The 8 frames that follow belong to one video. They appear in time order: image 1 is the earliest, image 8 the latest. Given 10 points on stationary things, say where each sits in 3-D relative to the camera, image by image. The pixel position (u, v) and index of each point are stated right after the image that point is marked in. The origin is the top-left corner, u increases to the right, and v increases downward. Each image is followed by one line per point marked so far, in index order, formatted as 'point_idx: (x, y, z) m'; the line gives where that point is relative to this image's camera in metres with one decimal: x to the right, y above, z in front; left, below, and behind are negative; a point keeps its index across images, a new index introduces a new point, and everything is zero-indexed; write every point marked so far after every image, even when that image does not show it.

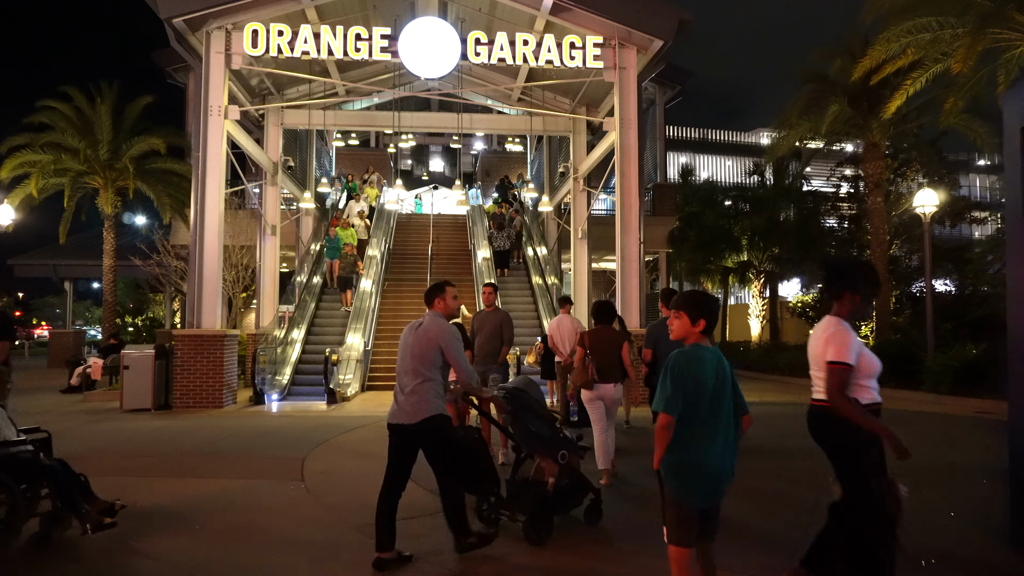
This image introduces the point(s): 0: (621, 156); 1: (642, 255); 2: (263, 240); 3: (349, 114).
0: (+2.0, +2.5, +13.1) m
1: (+2.4, +0.6, +12.9) m
2: (-5.9, +1.1, +16.4) m
3: (-4.0, +4.3, +17.0) m
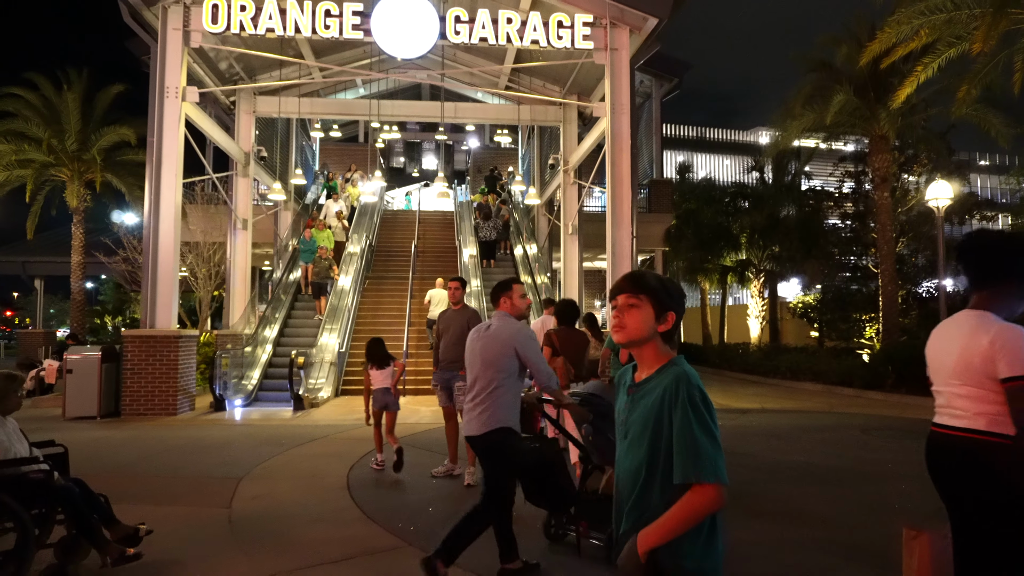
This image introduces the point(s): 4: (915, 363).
0: (+1.7, +2.5, +12.1) m
1: (+2.1, +0.7, +12.0) m
2: (-6.2, +1.2, +15.4) m
3: (-4.3, +4.3, +16.0) m
4: (+7.8, -1.5, +13.5) m
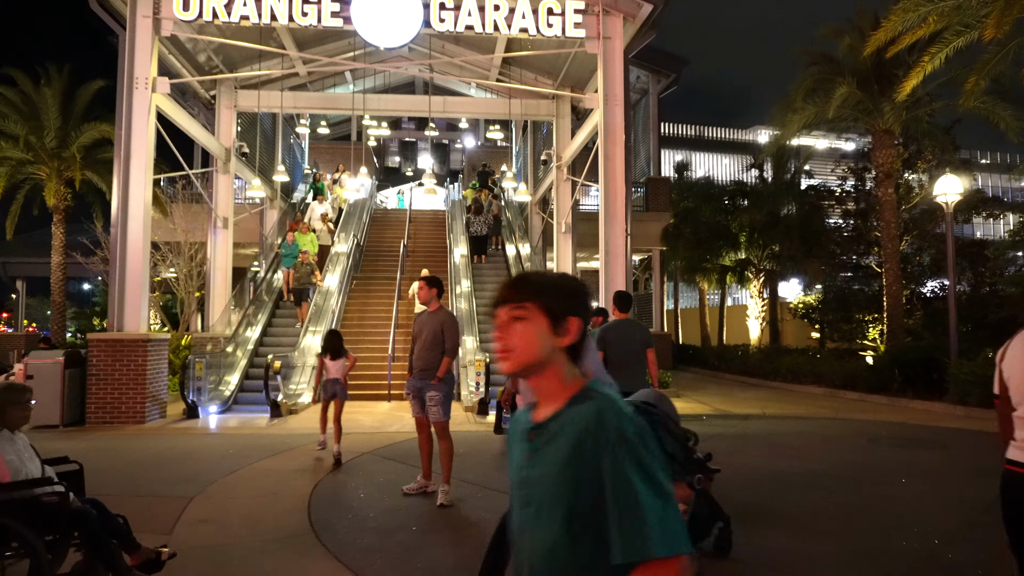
0: (+1.5, +2.5, +11.6) m
1: (+1.9, +0.7, +11.4) m
2: (-6.4, +1.2, +14.9) m
3: (-4.5, +4.3, +15.4) m
4: (+7.6, -1.5, +12.9) m
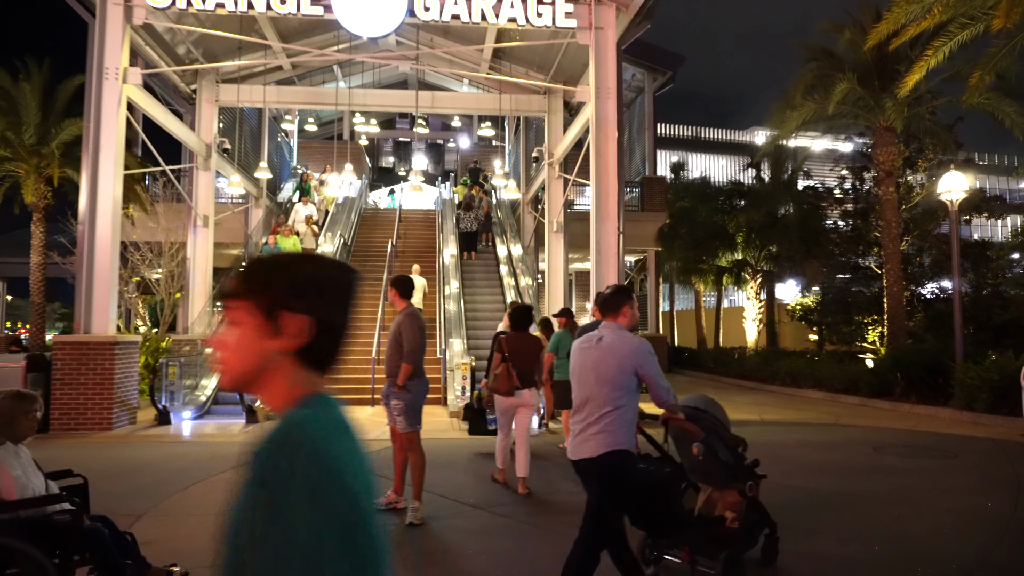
0: (+1.4, +2.5, +11.1) m
1: (+1.7, +0.6, +11.0) m
2: (-6.6, +1.2, +14.4) m
3: (-4.7, +4.3, +15.0) m
4: (+7.4, -1.5, +12.5) m
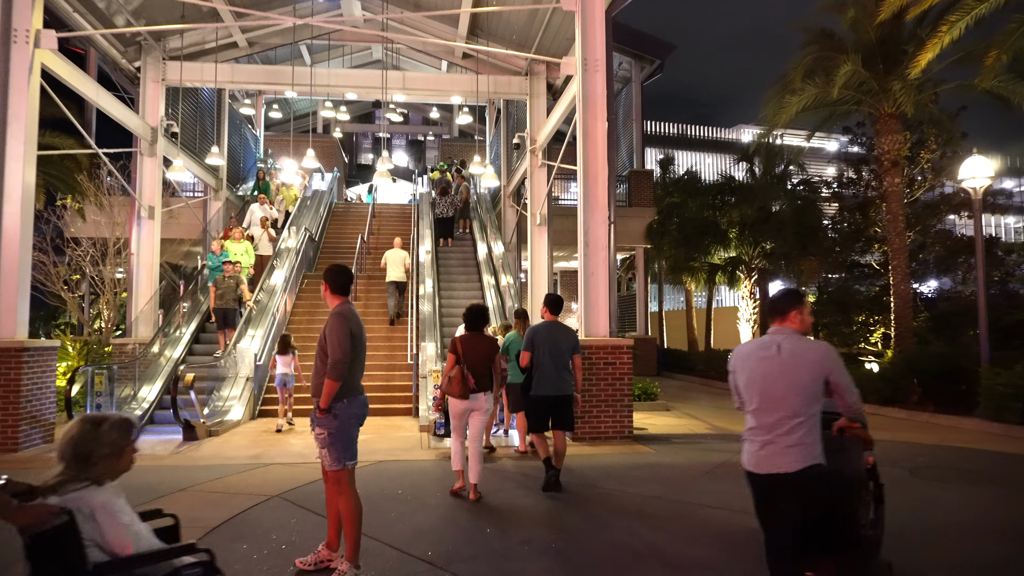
0: (+1.0, +2.5, +9.9) m
1: (+1.4, +0.7, +9.8) m
2: (-7.0, +1.2, +13.0) m
3: (-5.1, +4.3, +13.6) m
4: (+7.1, -1.4, +11.4) m
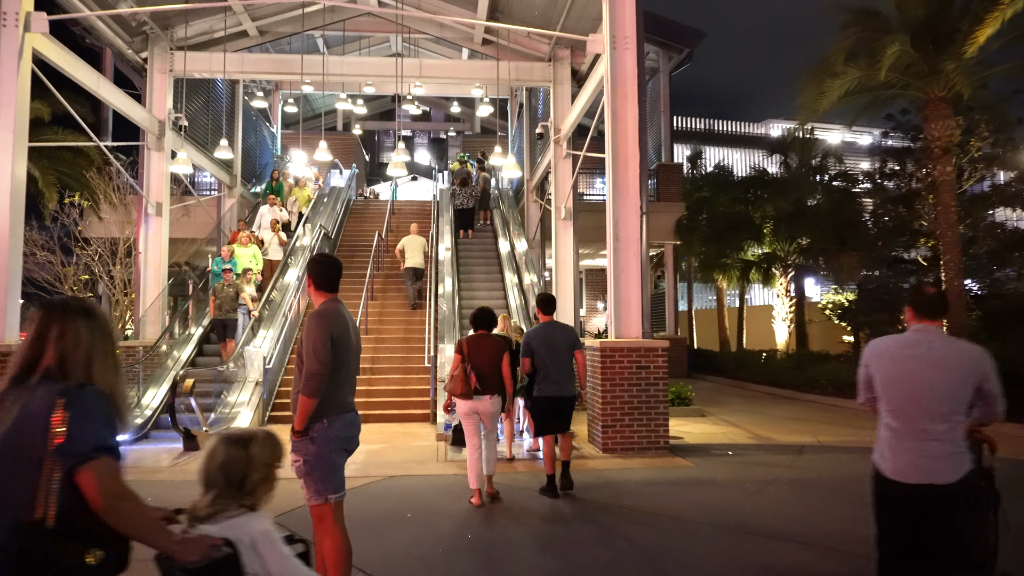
0: (+1.3, +2.6, +9.1) m
1: (+1.7, +0.7, +9.0) m
2: (-6.6, +1.2, +12.4) m
3: (-4.7, +4.3, +13.0) m
4: (+7.4, -1.4, +10.4) m
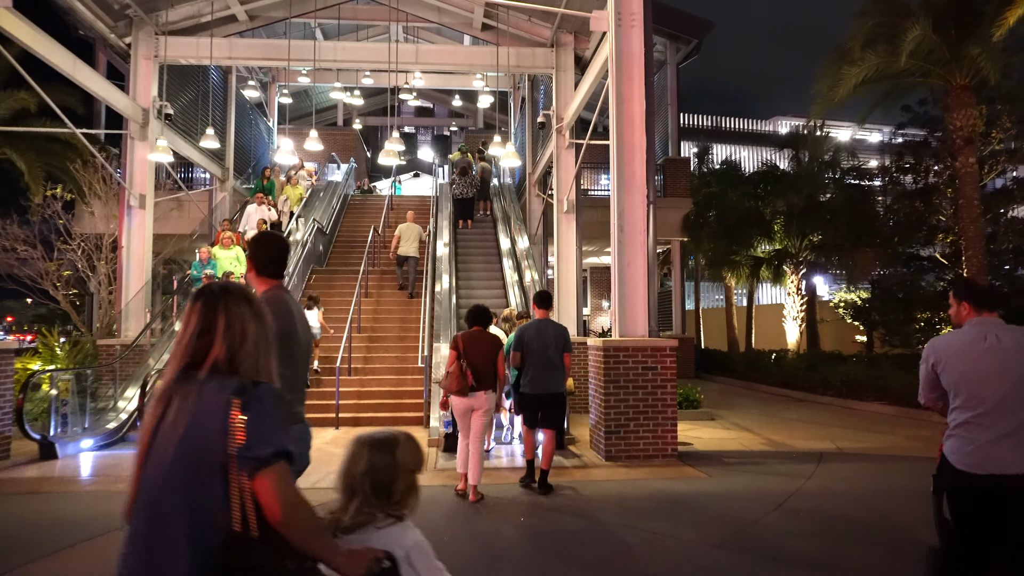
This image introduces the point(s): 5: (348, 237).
0: (+1.3, +2.6, +8.5) m
1: (+1.7, +0.8, +8.4) m
2: (-6.6, +1.3, +11.9) m
3: (-4.7, +4.4, +12.5) m
4: (+7.4, -1.3, +9.8) m
5: (-3.9, +1.2, +16.4) m
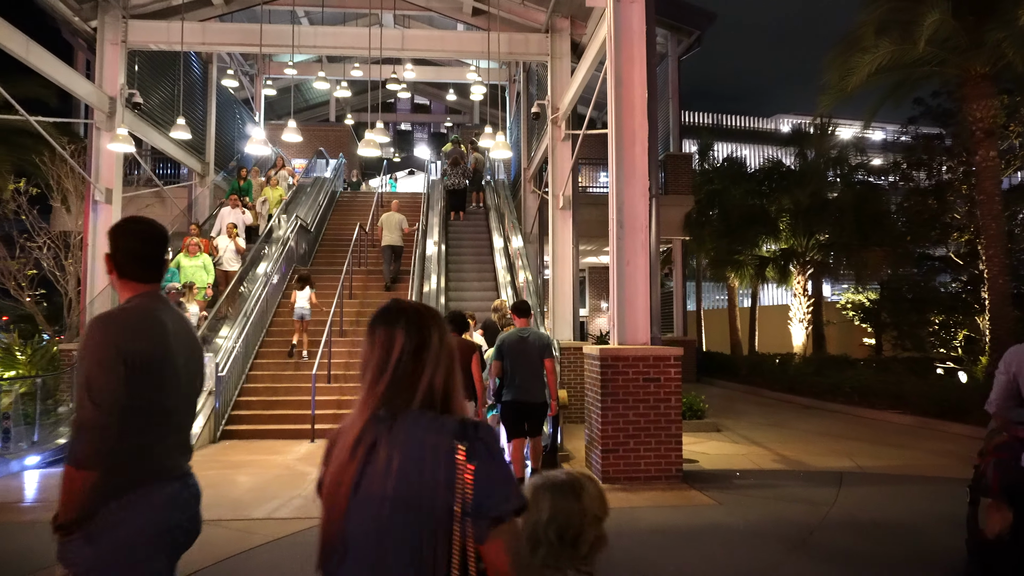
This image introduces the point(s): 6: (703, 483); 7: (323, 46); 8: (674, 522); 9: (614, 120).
0: (+1.2, +2.6, +7.7) m
1: (+1.5, +0.8, +7.6) m
2: (-6.7, +1.2, +11.1) m
3: (-4.8, +4.4, +11.7) m
4: (+7.3, -1.3, +9.0) m
5: (-4.0, +1.2, +15.6) m
6: (+1.9, -1.9, +6.9) m
7: (-3.2, +4.1, +11.9) m
8: (+1.3, -1.9, +5.7) m
9: (+1.1, +1.8, +7.7) m
